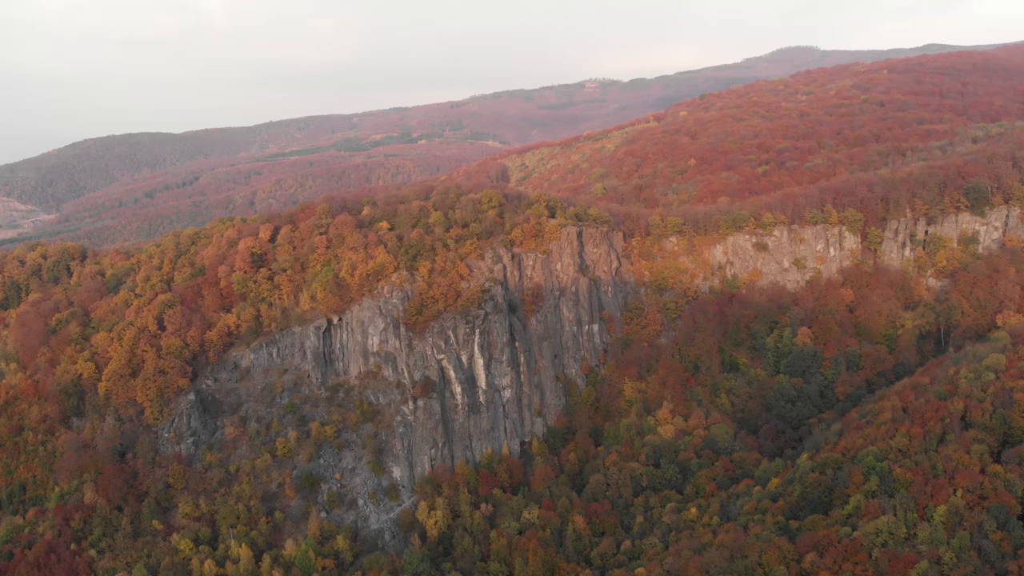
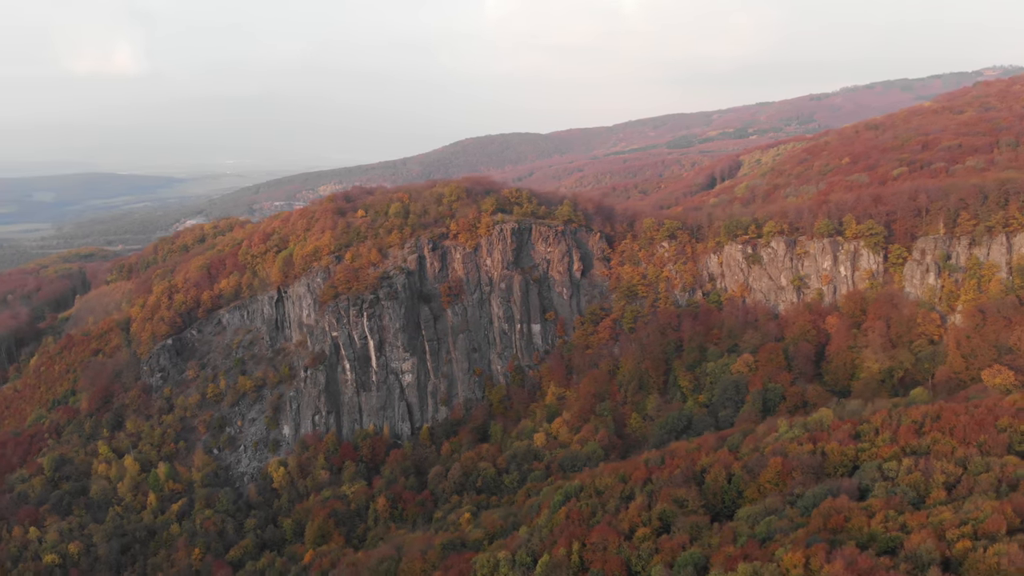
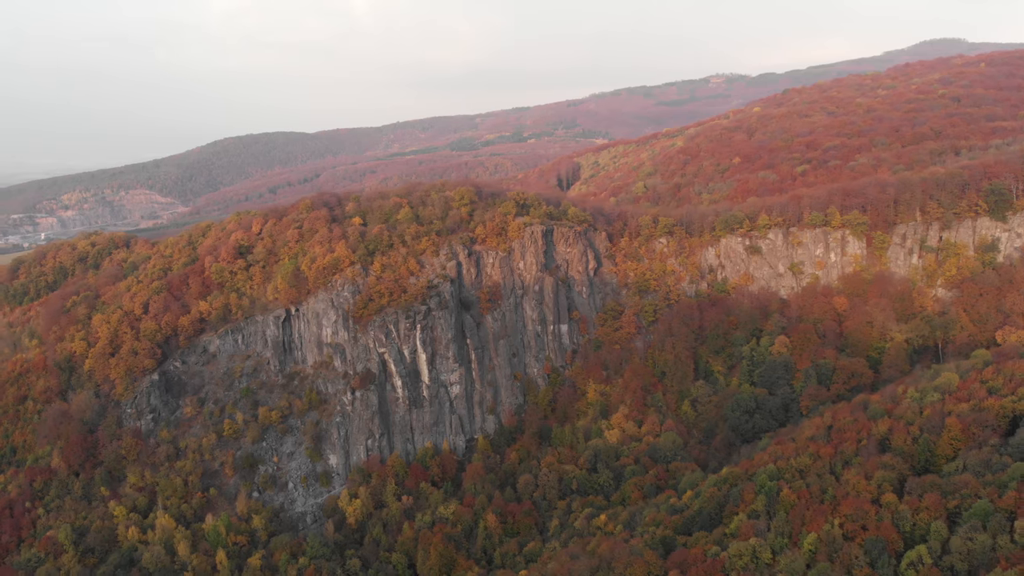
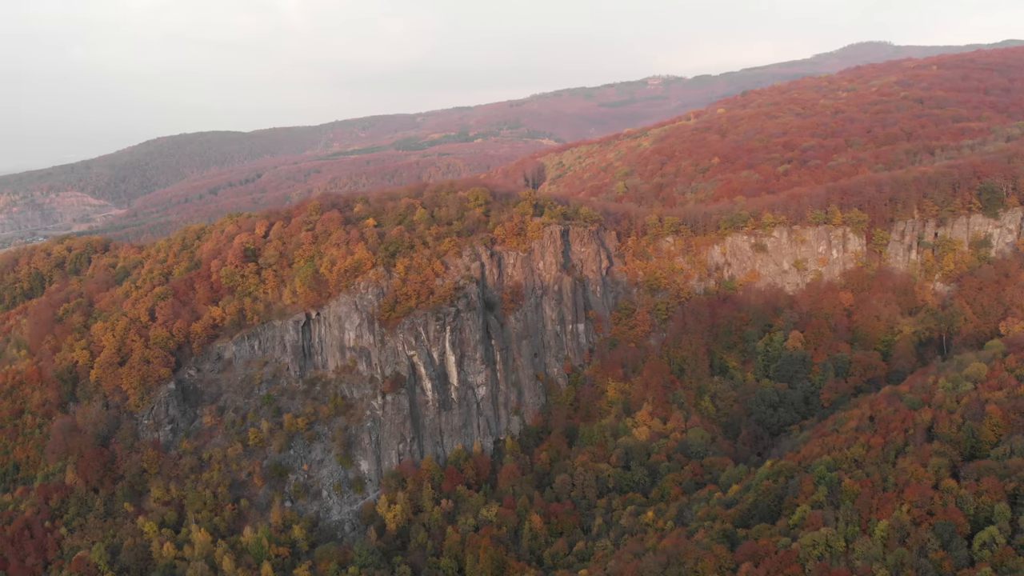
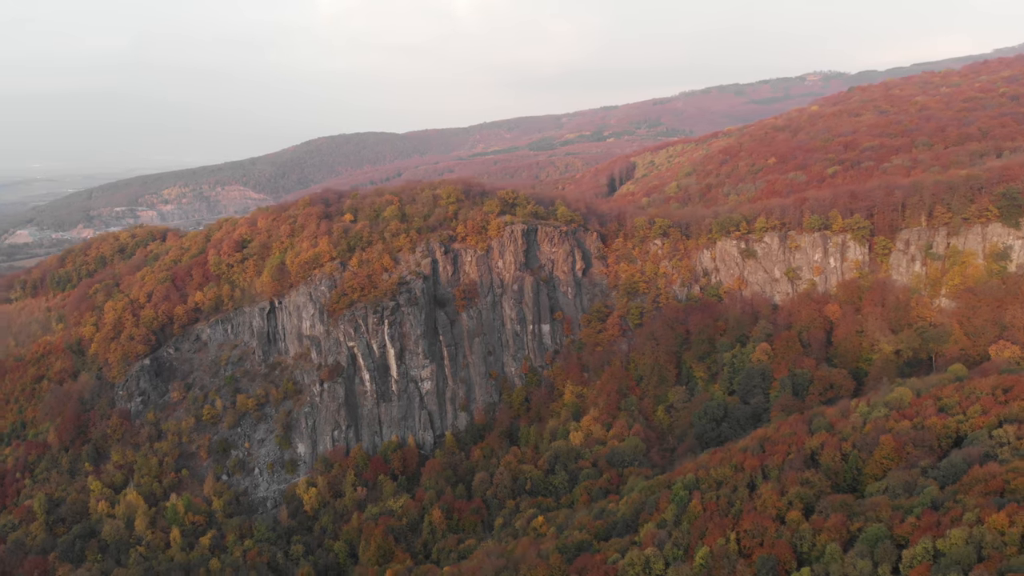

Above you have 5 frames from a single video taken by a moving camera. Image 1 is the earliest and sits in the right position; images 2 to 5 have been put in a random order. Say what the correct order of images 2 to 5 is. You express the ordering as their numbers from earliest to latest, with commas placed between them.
4, 3, 5, 2
